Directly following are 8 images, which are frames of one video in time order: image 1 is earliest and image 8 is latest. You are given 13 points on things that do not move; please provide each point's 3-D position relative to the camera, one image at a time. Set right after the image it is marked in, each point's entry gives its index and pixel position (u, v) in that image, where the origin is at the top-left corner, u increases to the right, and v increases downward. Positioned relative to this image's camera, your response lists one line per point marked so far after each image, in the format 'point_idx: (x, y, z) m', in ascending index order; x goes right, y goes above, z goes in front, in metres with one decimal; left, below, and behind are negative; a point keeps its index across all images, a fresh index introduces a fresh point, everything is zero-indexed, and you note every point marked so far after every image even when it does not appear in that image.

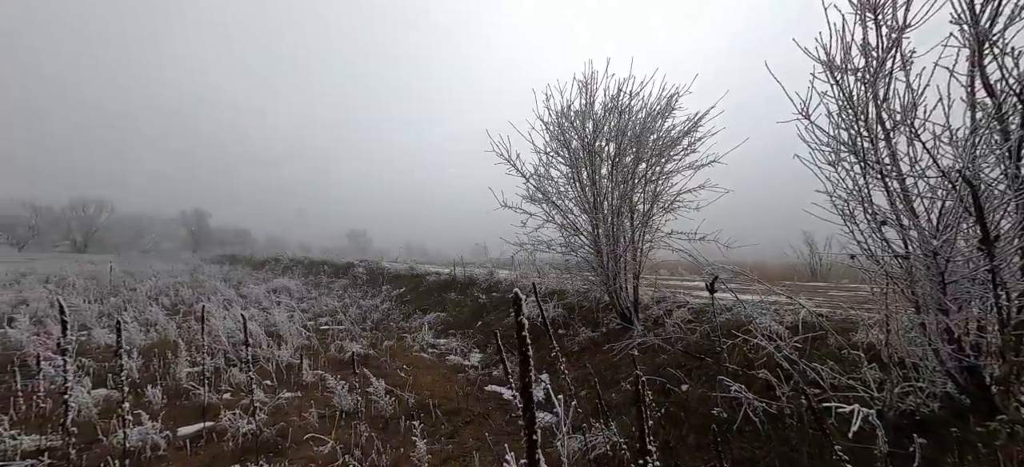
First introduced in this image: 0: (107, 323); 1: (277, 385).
0: (-11.1, -2.6, +13.4) m
1: (-4.5, -2.9, +9.2) m
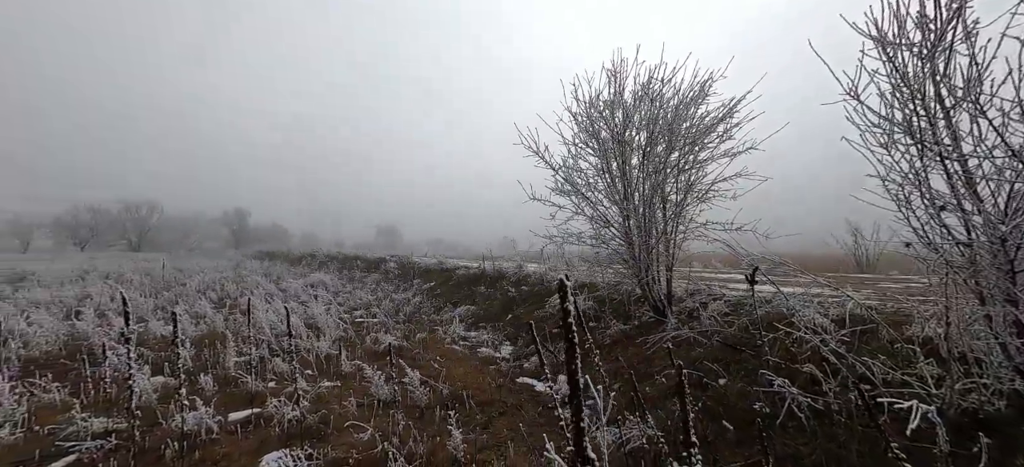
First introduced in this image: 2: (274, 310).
0: (-10.2, -2.5, +14.1) m
1: (-3.8, -2.8, +9.5) m
2: (-6.7, -2.3, +13.6) m
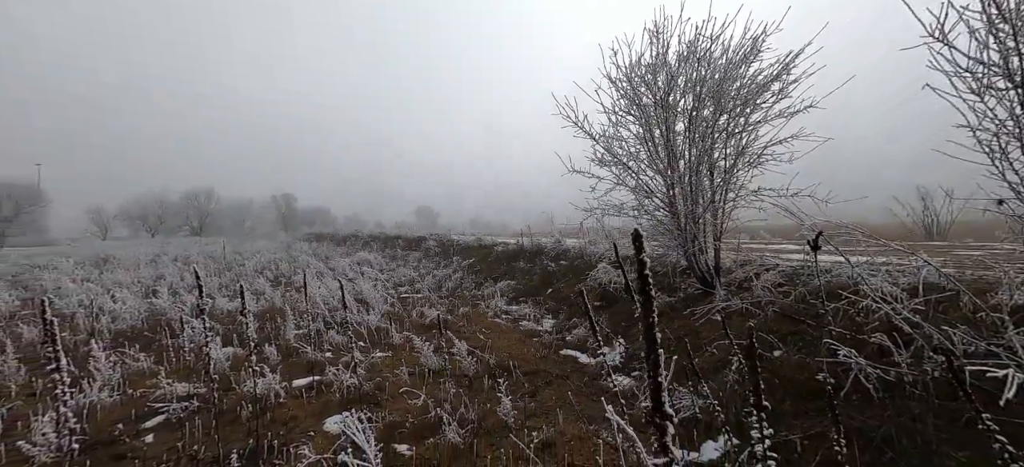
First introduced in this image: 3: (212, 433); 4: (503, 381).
0: (-8.9, -1.9, +15.0) m
1: (-2.9, -2.3, +9.9) m
2: (-5.5, -1.6, +14.2) m
3: (-3.5, -2.4, +5.7) m
4: (-0.1, -2.3, +7.6) m
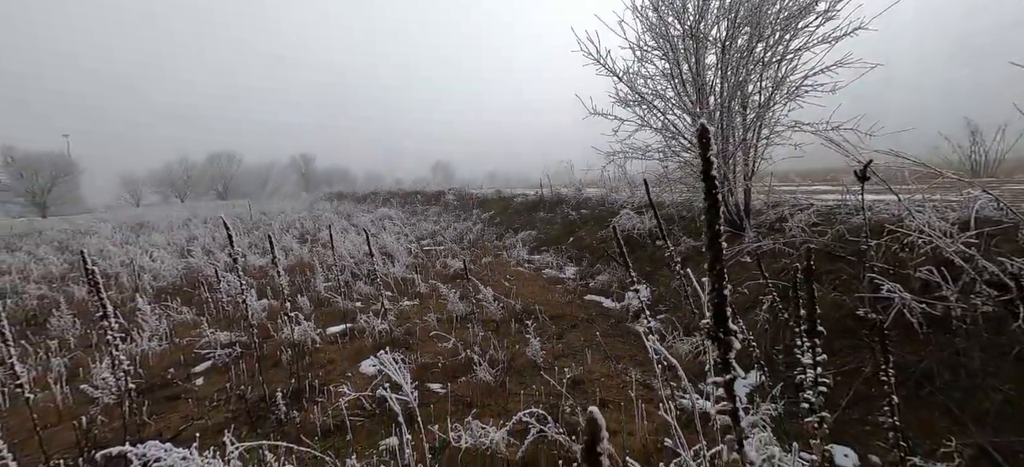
0: (-8.2, -0.5, +15.4) m
1: (-2.4, -1.3, +10.2) m
2: (-4.9, -0.3, +14.4) m
3: (-3.1, -1.8, +6.0) m
4: (+0.3, -1.4, +7.7) m
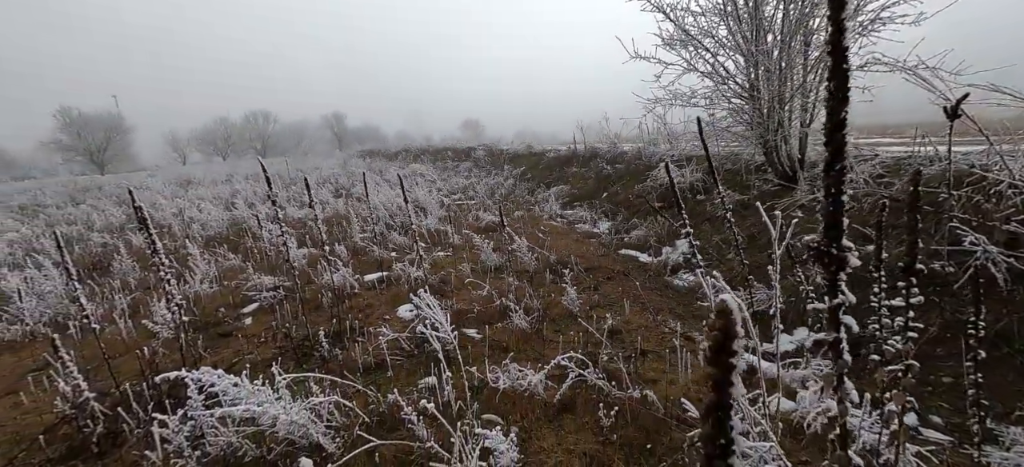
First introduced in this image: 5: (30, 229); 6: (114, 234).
0: (-7.2, +1.1, +15.7) m
1: (-1.7, -0.2, +10.2) m
2: (-3.9, +1.2, +14.5) m
3: (-2.7, -1.1, +6.1) m
4: (+0.8, -0.7, +7.6) m
5: (-13.4, +0.1, +13.4) m
6: (-10.8, 0.0, +12.9) m
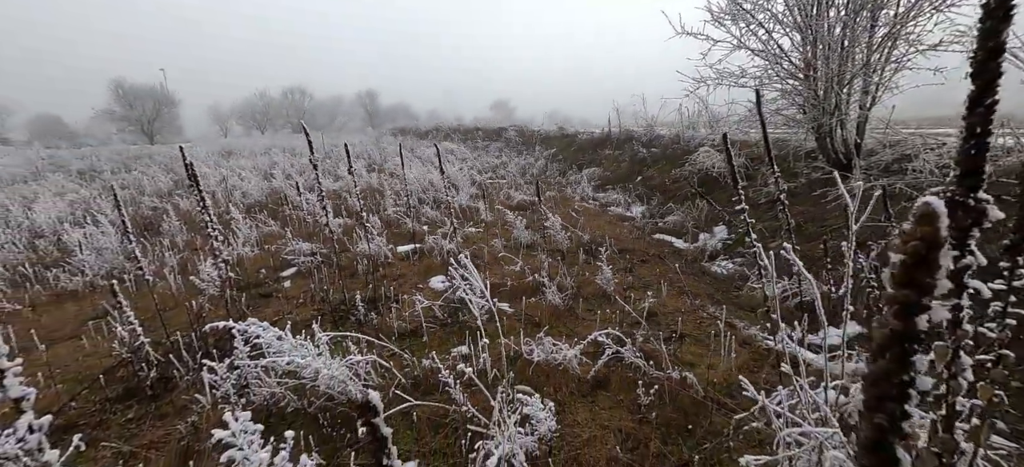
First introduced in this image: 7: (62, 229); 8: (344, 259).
0: (-6.1, +2.0, +15.9) m
1: (-1.0, +0.3, +10.2) m
2: (-2.9, +1.9, +14.6) m
3: (-2.3, -0.6, +6.2) m
4: (+1.3, -0.3, +7.5) m
5: (-12.5, +1.3, +14.0) m
6: (-9.9, +1.0, +13.4) m
7: (-10.1, +0.1, +10.8) m
8: (-2.6, -0.4, +7.3) m
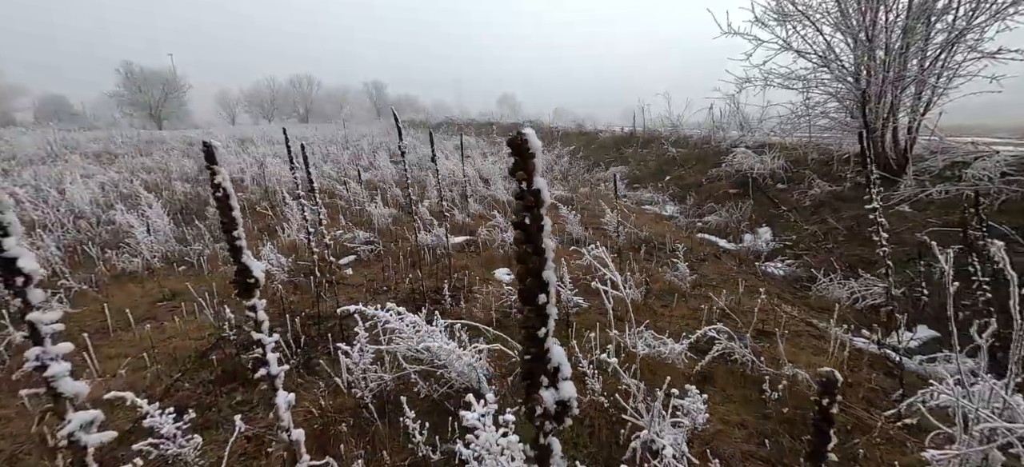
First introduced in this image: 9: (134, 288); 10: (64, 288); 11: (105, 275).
0: (-5.1, +2.3, +15.9) m
1: (-0.1, +0.4, +10.2) m
2: (-1.9, +2.2, +14.5) m
3: (-1.4, -0.5, +6.2) m
4: (+2.2, -0.3, +7.4) m
5: (-11.5, +1.8, +14.0) m
6: (-8.9, +1.4, +13.4) m
7: (-9.2, +0.5, +10.9) m
8: (-1.7, -0.2, +7.3) m
9: (-5.6, -0.8, +7.1) m
10: (-6.5, -0.8, +6.9) m
11: (-6.6, -0.7, +7.7) m
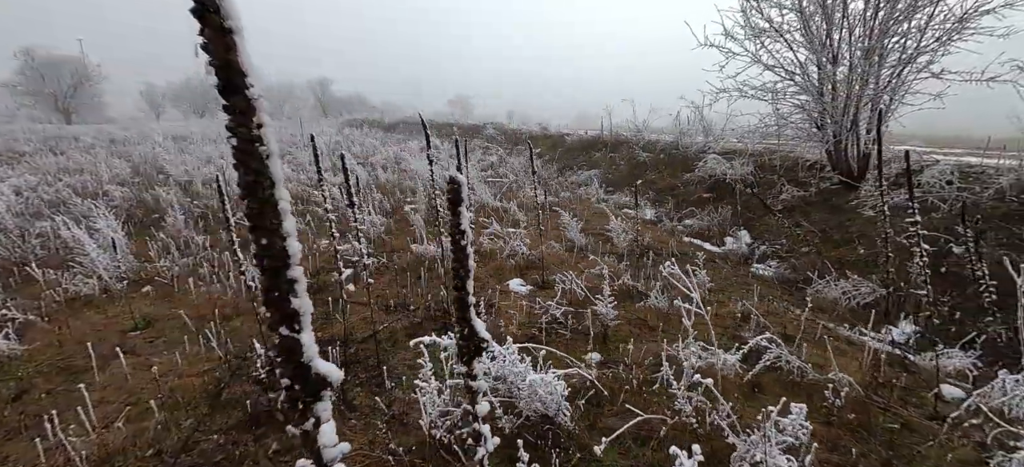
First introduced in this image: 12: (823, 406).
0: (-5.8, +2.1, +15.2) m
1: (-0.3, +0.3, +10.0) m
2: (-2.5, +2.0, +14.2) m
3: (-1.1, -0.6, +5.9) m
4: (+2.3, -0.4, +7.5) m
5: (-12.0, +1.4, +12.7) m
6: (-9.4, +1.1, +12.4) m
7: (-9.4, +0.2, +9.8) m
8: (-1.6, -0.4, +7.0) m
9: (-5.4, -1.0, +6.4) m
10: (-6.3, -1.1, +6.1) m
11: (-6.4, -0.9, +6.9) m
12: (+2.3, -1.4, +3.7) m
